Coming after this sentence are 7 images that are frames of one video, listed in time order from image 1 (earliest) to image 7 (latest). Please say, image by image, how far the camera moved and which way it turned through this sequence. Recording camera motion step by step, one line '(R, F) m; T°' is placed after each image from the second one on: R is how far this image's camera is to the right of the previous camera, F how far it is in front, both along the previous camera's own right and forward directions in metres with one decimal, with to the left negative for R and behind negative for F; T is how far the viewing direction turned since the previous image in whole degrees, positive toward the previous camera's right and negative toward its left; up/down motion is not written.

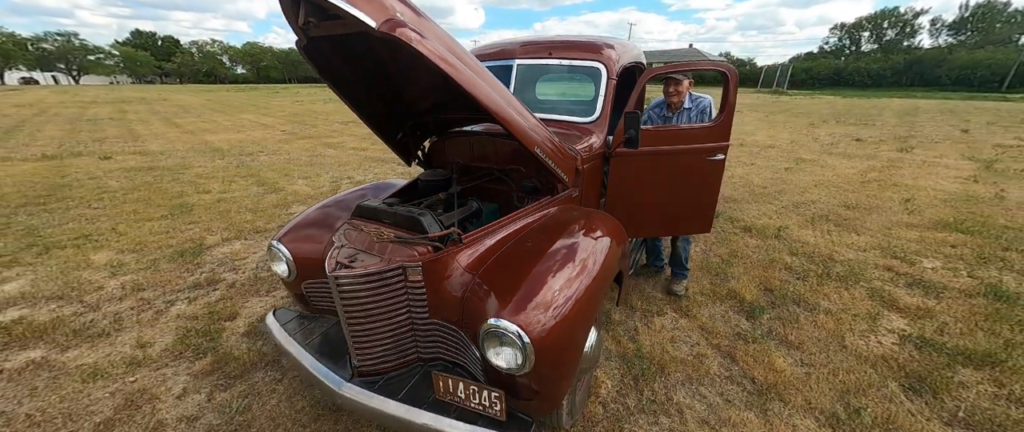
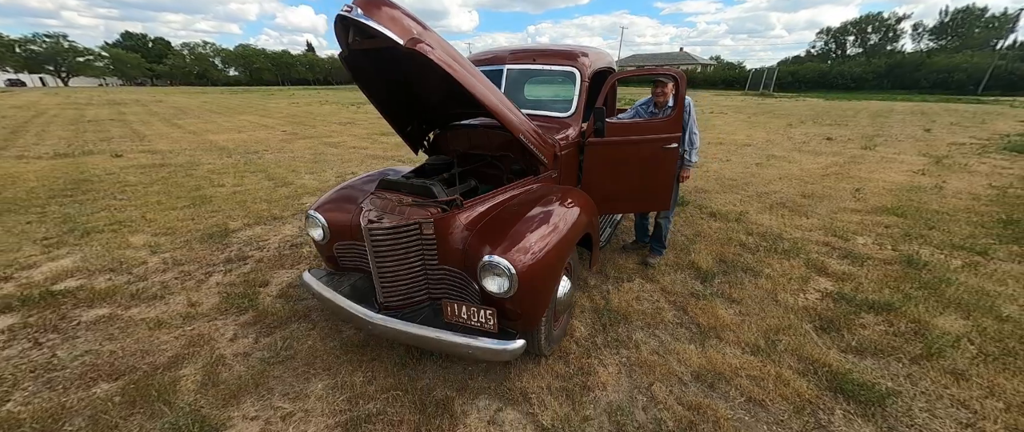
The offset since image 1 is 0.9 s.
(0.0, -0.5) m; +1°
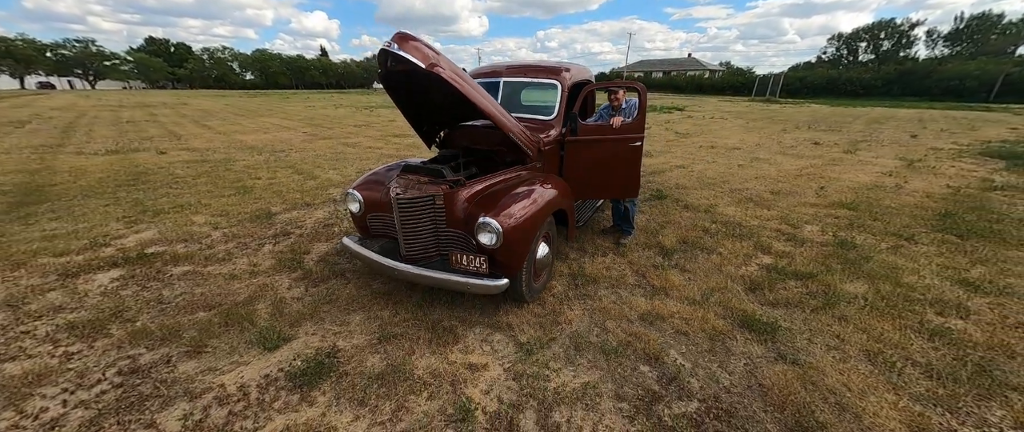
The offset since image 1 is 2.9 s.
(+0.1, -0.7) m; -1°
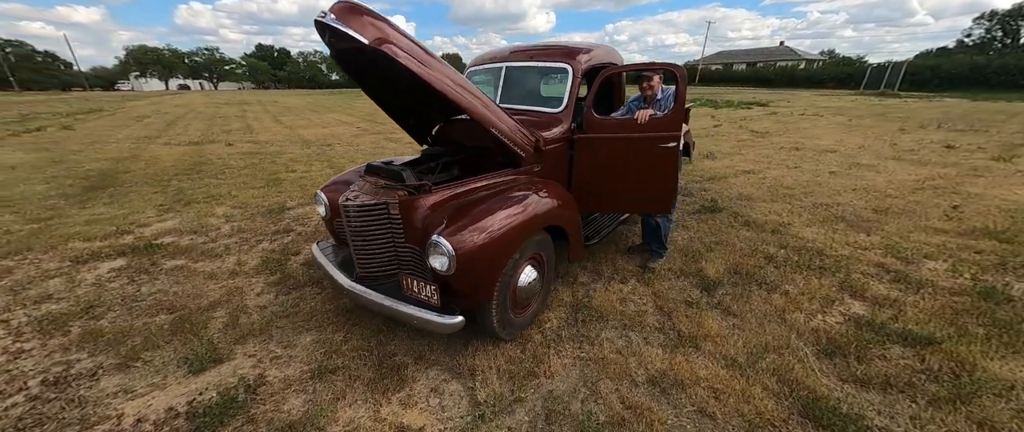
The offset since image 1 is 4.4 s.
(+0.5, +0.6) m; -10°
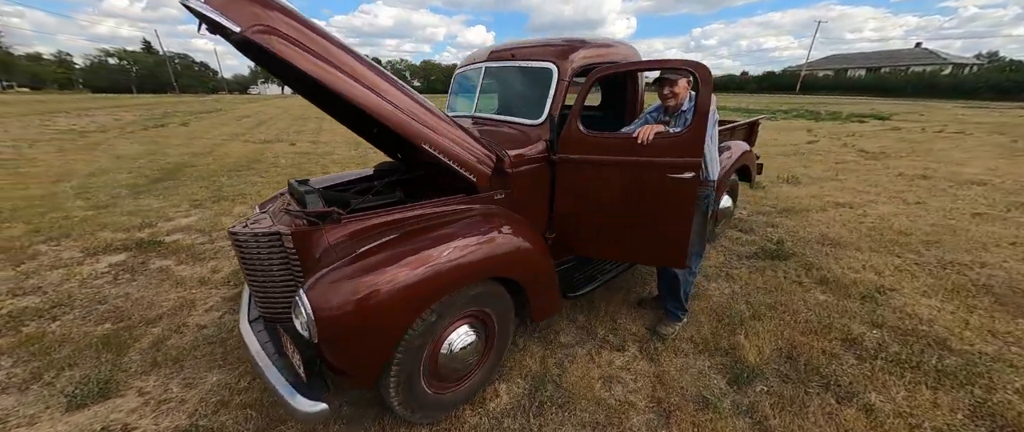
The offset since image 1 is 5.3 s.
(+0.6, +0.6) m; -11°
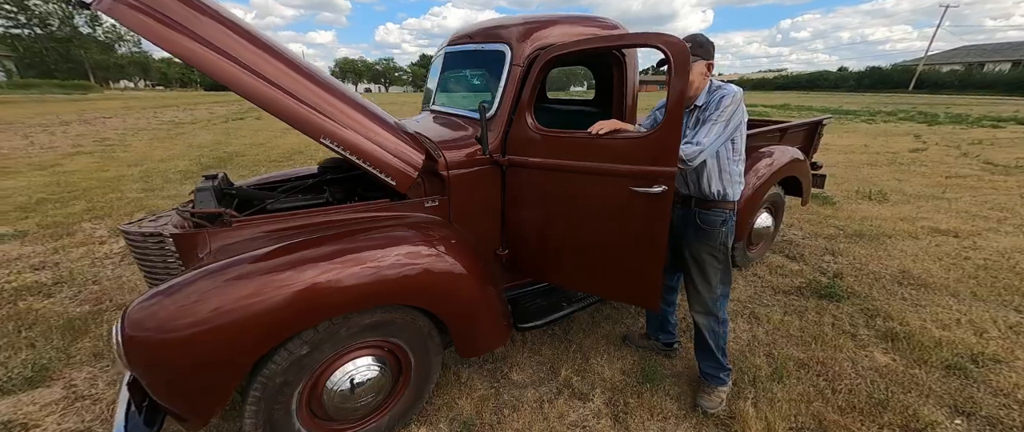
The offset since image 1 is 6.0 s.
(+0.6, +0.4) m; -9°
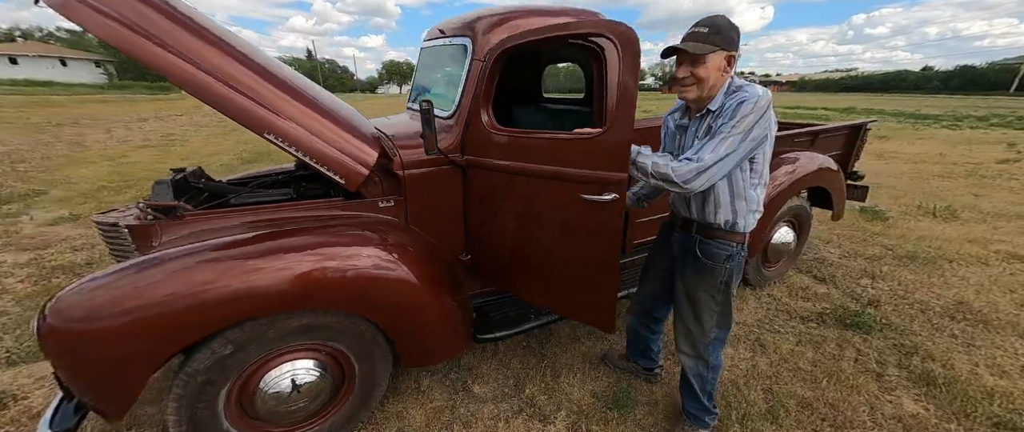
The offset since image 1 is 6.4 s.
(+0.4, +0.1) m; -6°
